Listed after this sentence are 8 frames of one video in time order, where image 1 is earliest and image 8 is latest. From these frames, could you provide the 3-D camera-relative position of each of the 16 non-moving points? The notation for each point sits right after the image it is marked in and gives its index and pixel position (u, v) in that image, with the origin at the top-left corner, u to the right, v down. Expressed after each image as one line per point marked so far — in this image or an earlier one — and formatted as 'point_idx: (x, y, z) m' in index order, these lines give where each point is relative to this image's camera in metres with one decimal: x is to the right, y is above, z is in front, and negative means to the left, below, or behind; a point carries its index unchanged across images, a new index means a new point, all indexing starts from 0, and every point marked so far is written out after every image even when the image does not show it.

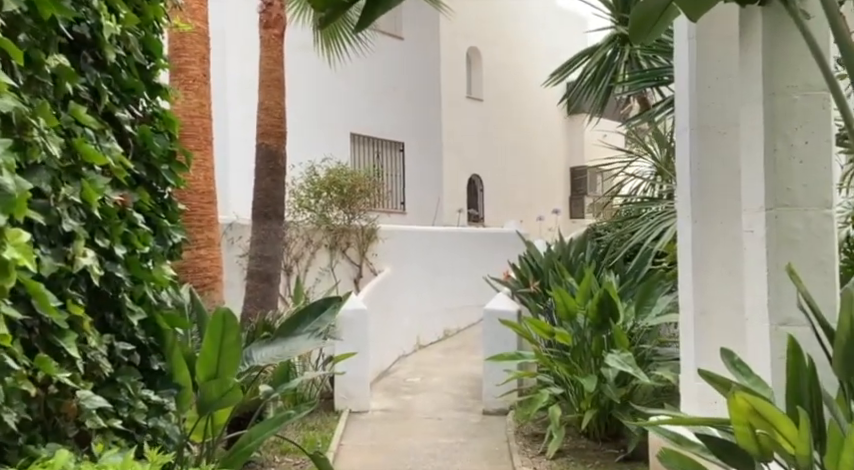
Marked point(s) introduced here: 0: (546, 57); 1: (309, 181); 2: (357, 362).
0: (+2.5, +3.8, +16.6) m
1: (-1.2, +0.6, +8.0) m
2: (-0.7, -1.2, +7.0) m
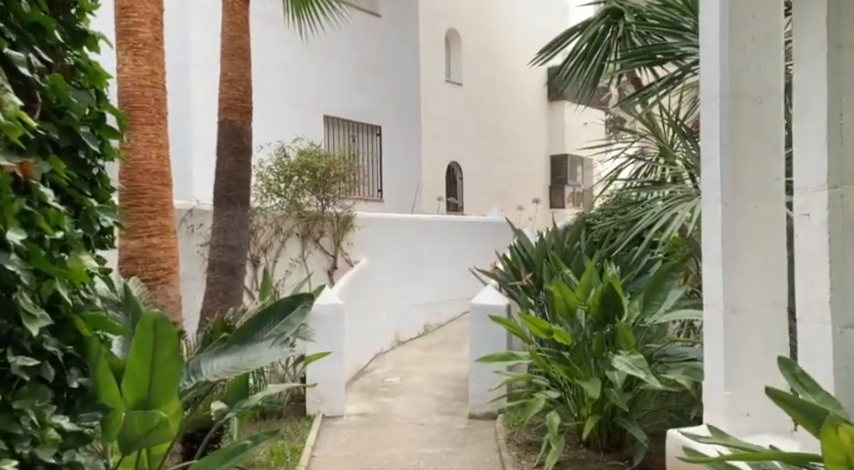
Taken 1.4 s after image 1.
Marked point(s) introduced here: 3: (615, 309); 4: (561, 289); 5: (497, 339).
0: (+2.1, +4.1, +16.0) m
1: (-1.4, +0.7, +7.3) m
2: (-0.8, -1.1, +6.4) m
3: (+1.2, -0.5, +5.0) m
4: (+0.9, -0.4, +5.0) m
5: (+0.6, -0.9, +6.3) m
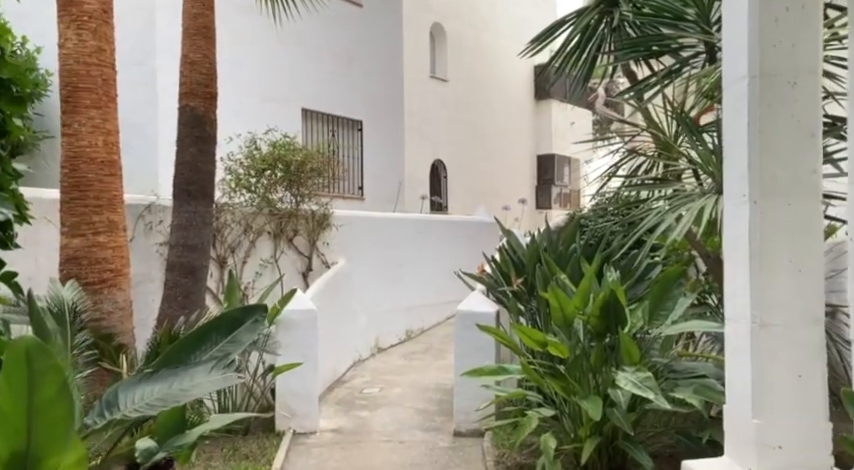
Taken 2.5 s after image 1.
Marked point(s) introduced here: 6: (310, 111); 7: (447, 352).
0: (+1.8, +4.0, +15.5) m
1: (-1.6, +0.7, +6.8) m
2: (-1.0, -1.1, +5.8) m
3: (+1.1, -0.5, +4.5) m
4: (+0.8, -0.4, +4.5) m
5: (+0.4, -0.9, +5.8) m
6: (-1.5, +1.6, +9.9) m
7: (+0.2, -1.2, +8.0) m
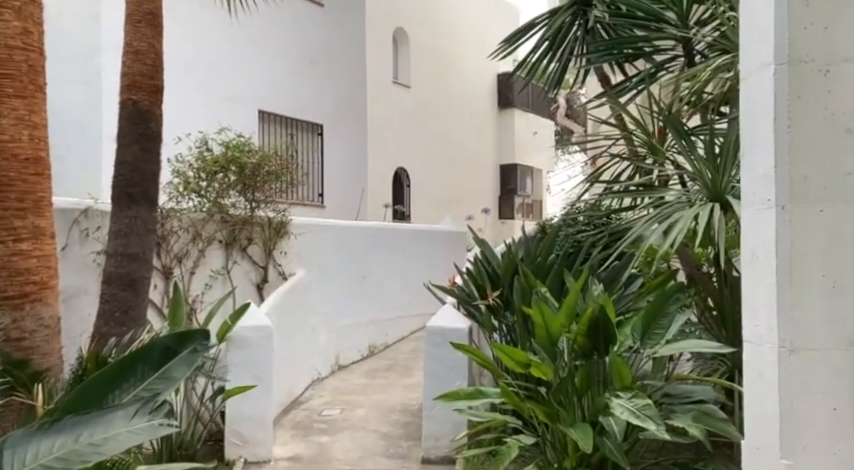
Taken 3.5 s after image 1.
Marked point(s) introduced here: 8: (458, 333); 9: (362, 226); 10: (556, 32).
0: (+1.0, +3.8, +15.2) m
1: (-1.9, +0.6, +6.2) m
2: (-1.2, -1.1, +5.3) m
3: (+1.0, -0.6, +4.1) m
4: (+0.6, -0.4, +4.1) m
5: (+0.2, -0.9, +5.3) m
6: (-2.0, +1.5, +9.3) m
7: (-0.1, -1.3, +7.5) m
8: (+0.2, -0.7, +5.4) m
9: (-0.7, +0.1, +8.2) m
10: (+1.2, +1.9, +7.2) m
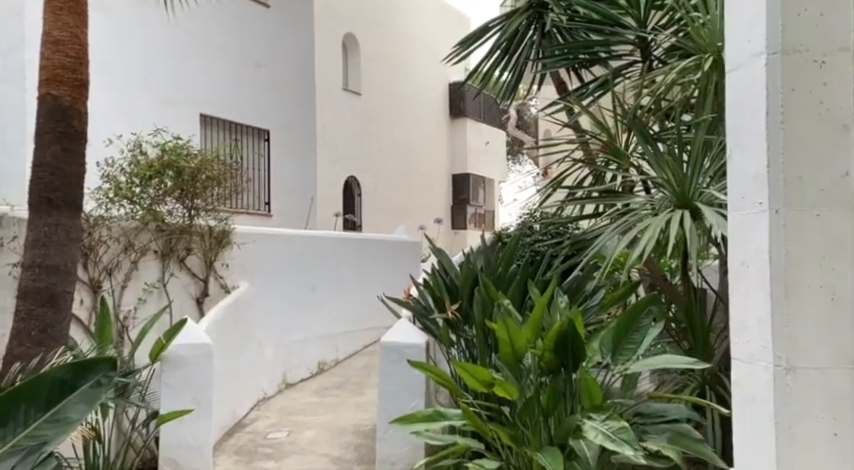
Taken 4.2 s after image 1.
0: (0.0, +3.6, +14.9) m
1: (-2.2, +0.6, +5.7) m
2: (-1.5, -1.2, +4.8) m
3: (+0.7, -0.6, +3.8) m
4: (+0.4, -0.5, +3.8) m
5: (-0.1, -1.0, +4.9) m
6: (-2.5, +1.4, +8.9) m
7: (-0.6, -1.4, +7.1) m
8: (-0.1, -0.7, +5.0) m
9: (-1.2, 0.0, +7.8) m
10: (+0.8, +1.8, +6.9) m
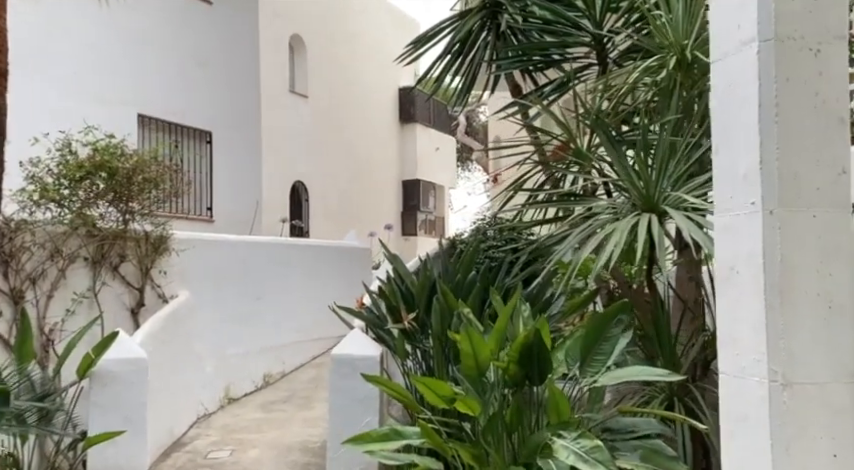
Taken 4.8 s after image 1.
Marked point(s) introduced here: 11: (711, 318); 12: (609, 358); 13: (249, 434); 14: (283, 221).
0: (-0.9, +3.5, +14.6) m
1: (-2.6, +0.5, +5.3) m
2: (-1.8, -1.2, +4.4) m
3: (+0.5, -0.6, +3.6) m
4: (+0.2, -0.5, +3.5) m
5: (-0.4, -1.0, +4.6) m
6: (-3.1, +1.3, +8.4) m
7: (-1.0, -1.5, +6.7) m
8: (-0.4, -0.8, +4.7) m
9: (-1.7, -0.1, +7.4) m
10: (+0.4, +1.8, +6.7) m
11: (+1.7, -0.5, +4.6) m
12: (+0.9, -0.6, +3.6) m
13: (-1.4, -1.5, +5.9) m
14: (-2.0, +0.2, +10.8) m
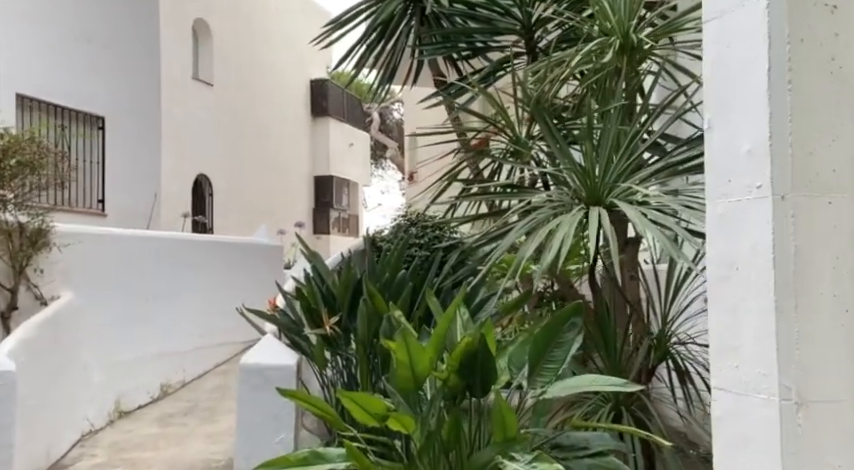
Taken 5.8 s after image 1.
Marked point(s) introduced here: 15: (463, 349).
0: (-2.5, +3.5, +14.0) m
1: (-3.0, +0.6, +4.5) m
2: (-2.1, -1.2, +3.7) m
3: (+0.2, -0.6, +3.2) m
4: (-0.1, -0.5, +3.0) m
5: (-0.8, -1.0, +4.1) m
6: (-3.9, +1.4, +7.5) m
7: (-1.7, -1.4, +6.1) m
8: (-0.8, -0.7, +4.2) m
9: (-2.4, 0.0, +6.7) m
10: (-0.3, +1.8, +6.3) m
11: (+1.3, -0.5, +4.3) m
12: (+0.6, -0.6, +3.2) m
13: (-1.9, -1.5, +5.2) m
14: (-3.2, +0.2, +10.0) m
15: (+0.1, -0.5, +3.1) m
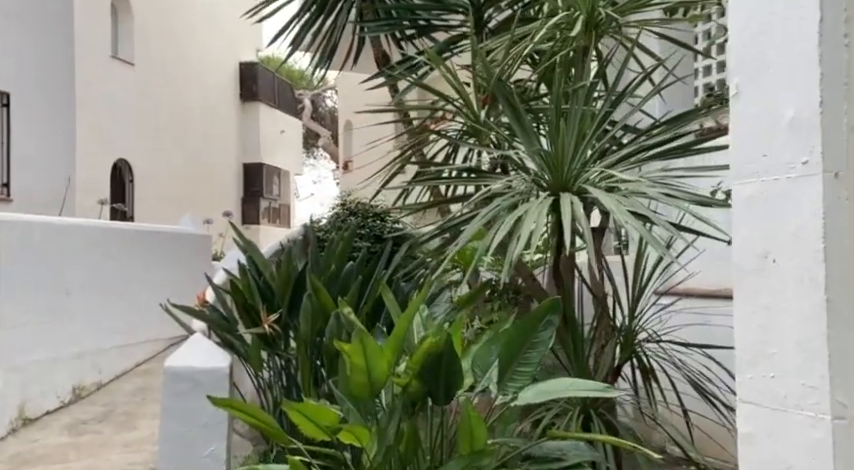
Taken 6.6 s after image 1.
0: (-3.6, +3.7, +13.3) m
1: (-3.3, +0.6, +3.8) m
2: (-2.4, -1.1, +3.1) m
3: (+0.1, -0.5, +2.8) m
4: (-0.2, -0.4, +2.6) m
5: (-1.0, -0.9, +3.6) m
6: (-4.5, +1.5, +6.7) m
7: (-2.1, -1.3, +5.6) m
8: (-1.0, -0.7, +3.7) m
9: (-2.9, +0.1, +6.0) m
10: (-0.7, +1.9, +5.8) m
11: (+1.0, -0.4, +4.0) m
12: (+0.4, -0.5, +2.9) m
13: (-2.3, -1.4, +4.6) m
14: (-4.0, +0.4, +9.3) m
15: (0.0, -0.4, +2.7) m
